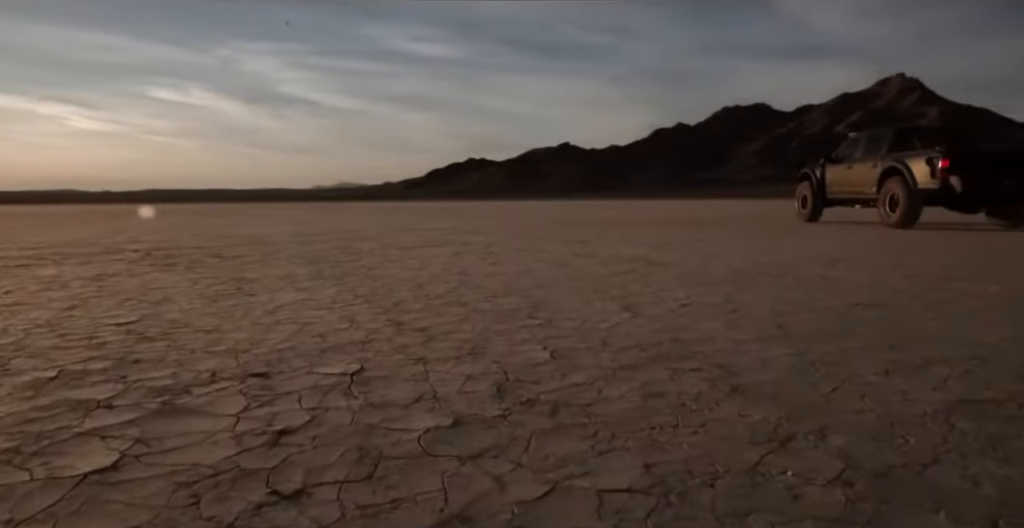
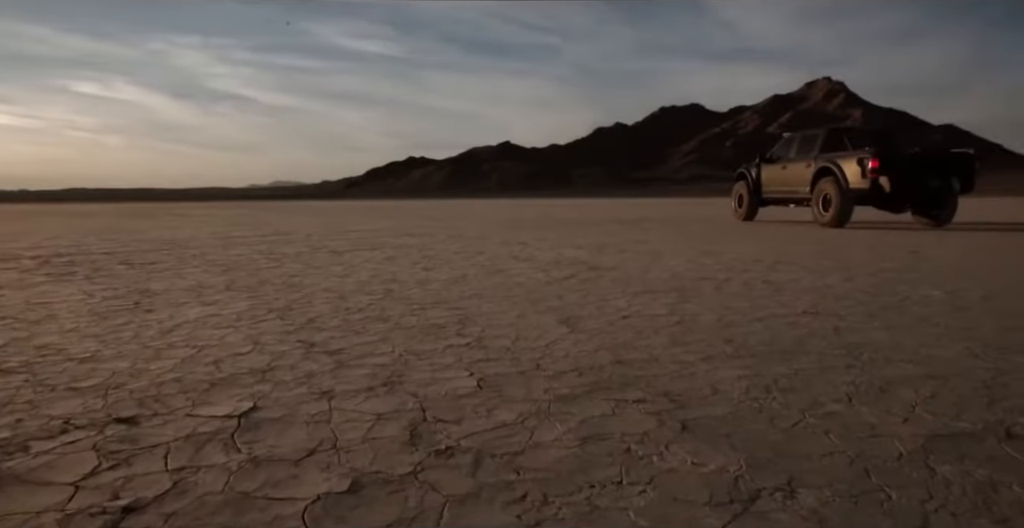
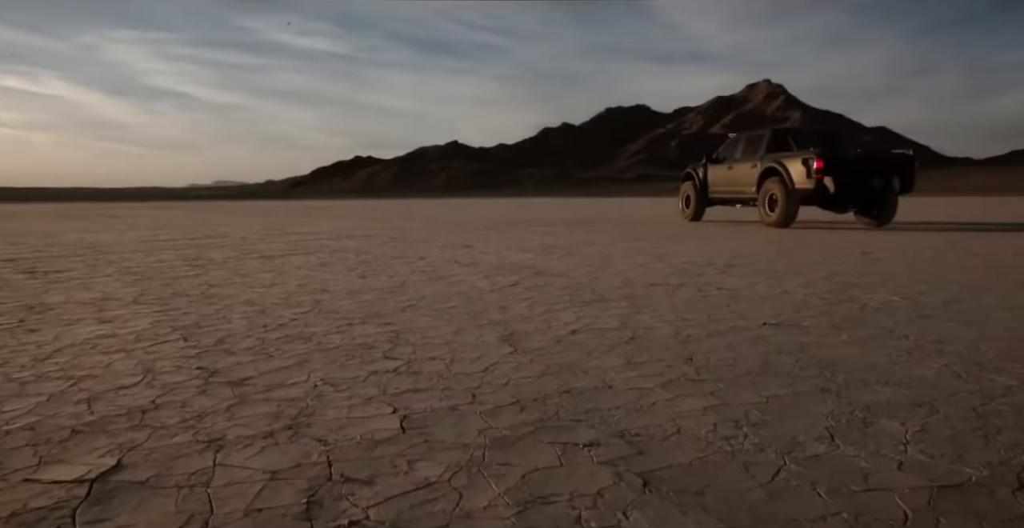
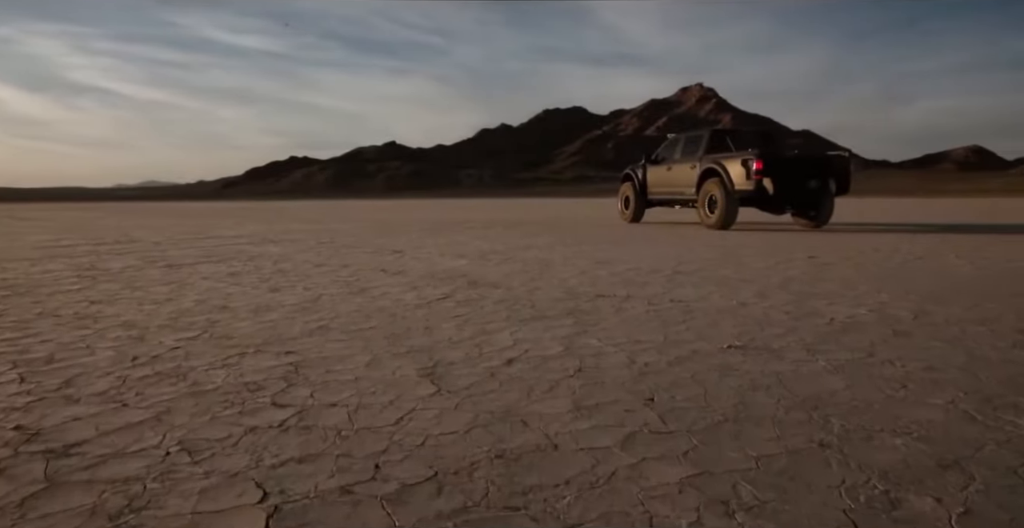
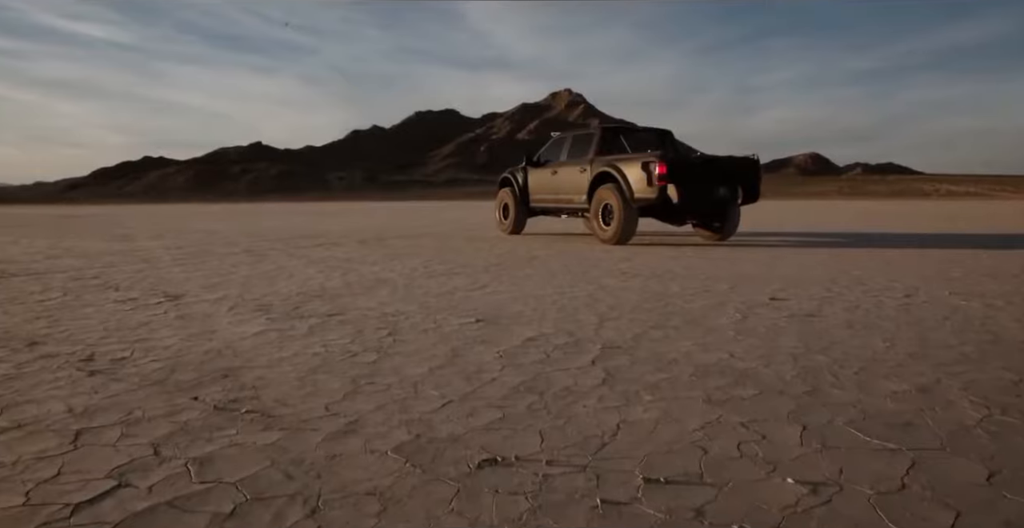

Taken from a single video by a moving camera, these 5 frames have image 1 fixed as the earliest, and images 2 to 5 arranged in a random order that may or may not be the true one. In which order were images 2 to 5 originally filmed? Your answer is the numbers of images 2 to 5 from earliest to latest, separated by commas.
2, 3, 4, 5
